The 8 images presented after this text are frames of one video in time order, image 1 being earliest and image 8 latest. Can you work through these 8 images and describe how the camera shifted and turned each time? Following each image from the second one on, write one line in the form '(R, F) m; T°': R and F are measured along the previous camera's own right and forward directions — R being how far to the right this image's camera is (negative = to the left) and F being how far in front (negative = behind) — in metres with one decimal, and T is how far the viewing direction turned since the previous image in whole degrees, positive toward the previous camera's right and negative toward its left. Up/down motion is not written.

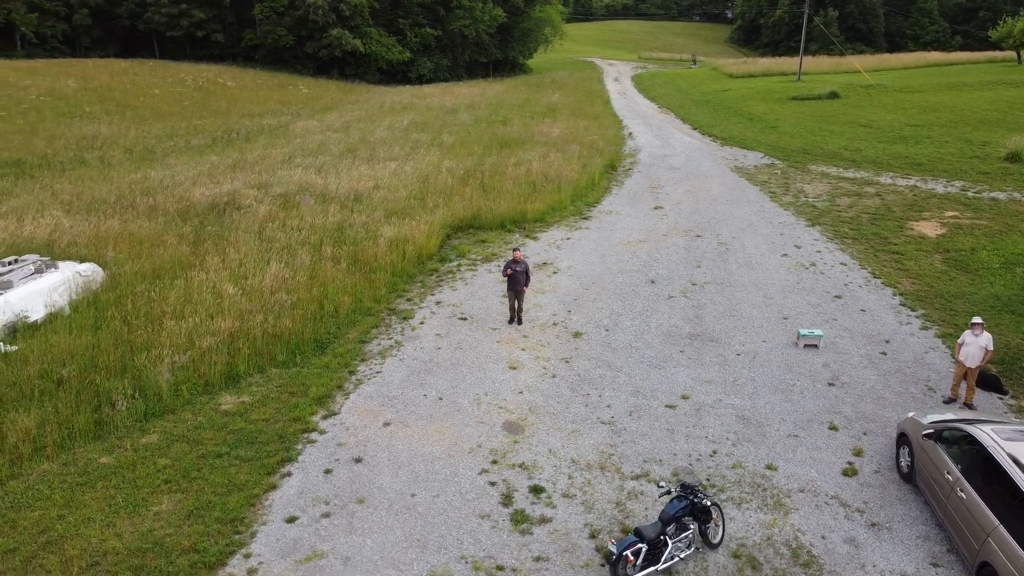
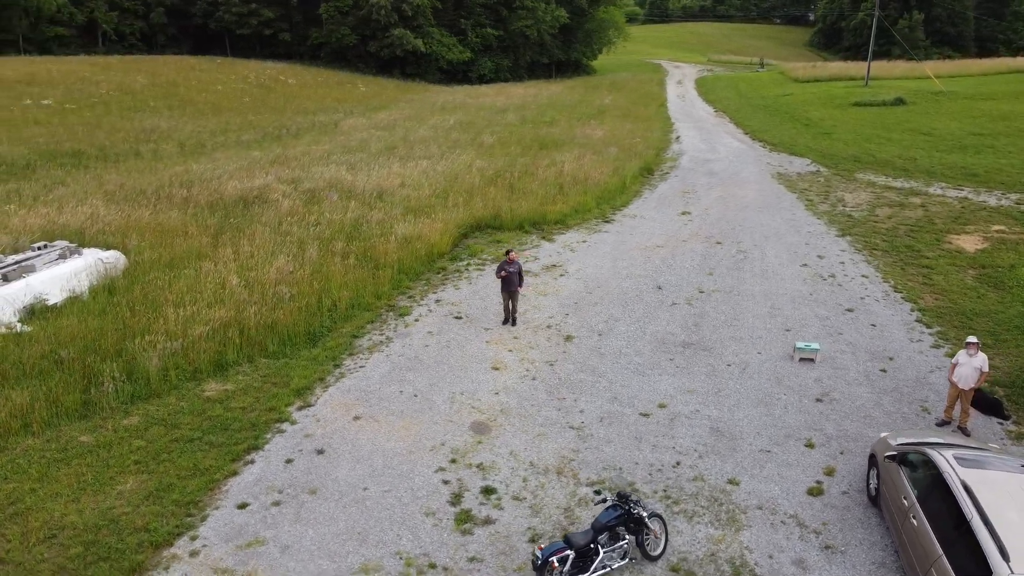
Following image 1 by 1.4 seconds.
(+1.0, 0.0) m; -5°
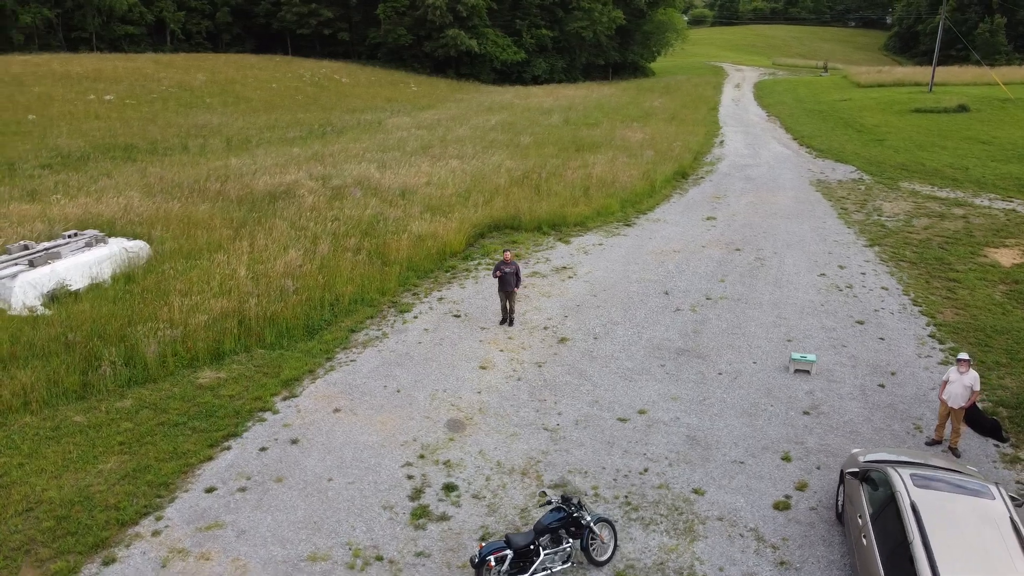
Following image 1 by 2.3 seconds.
(+0.9, 0.0) m; -5°
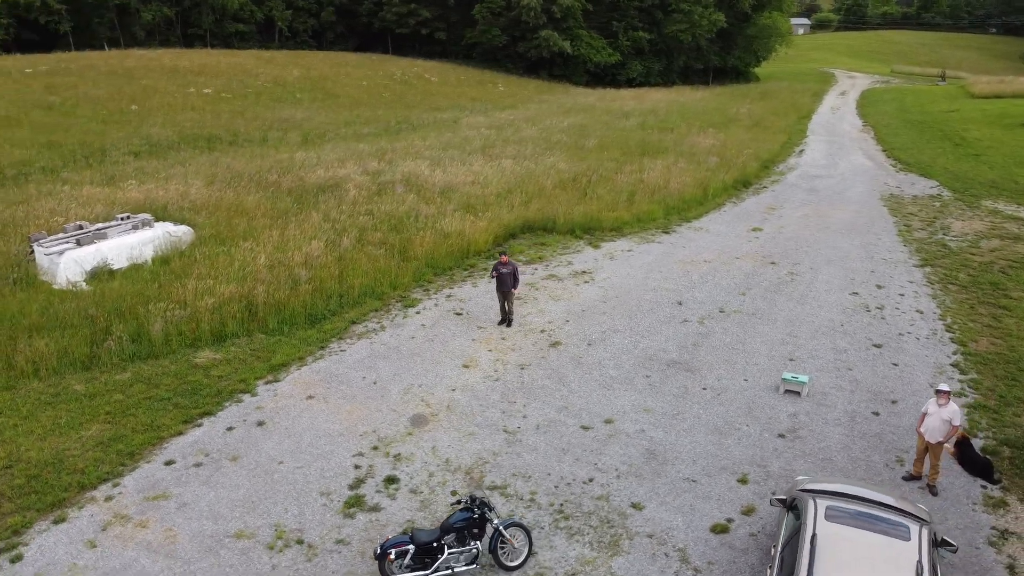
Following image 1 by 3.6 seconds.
(+1.5, +0.1) m; -8°
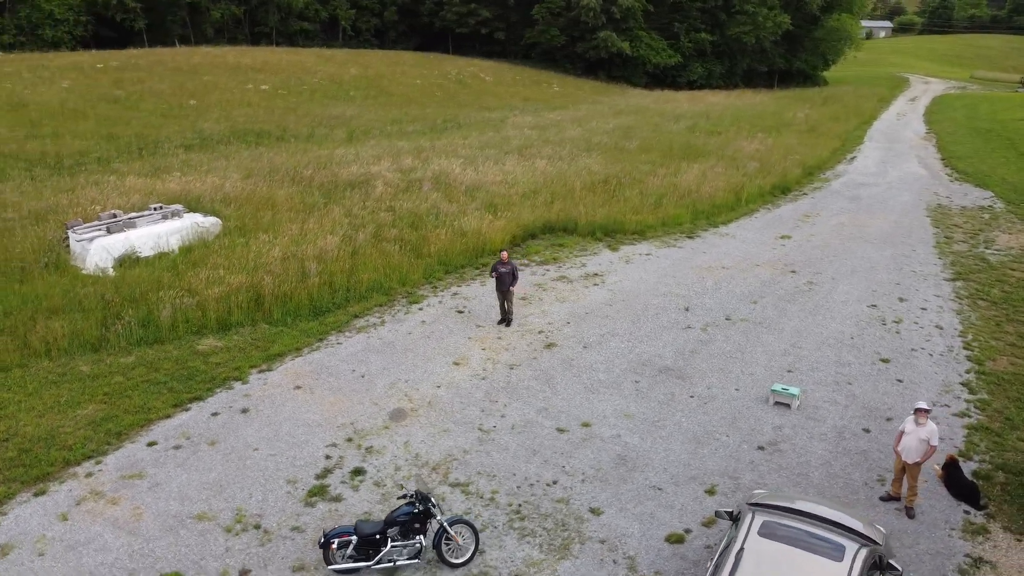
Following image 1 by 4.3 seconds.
(+0.9, 0.0) m; -5°
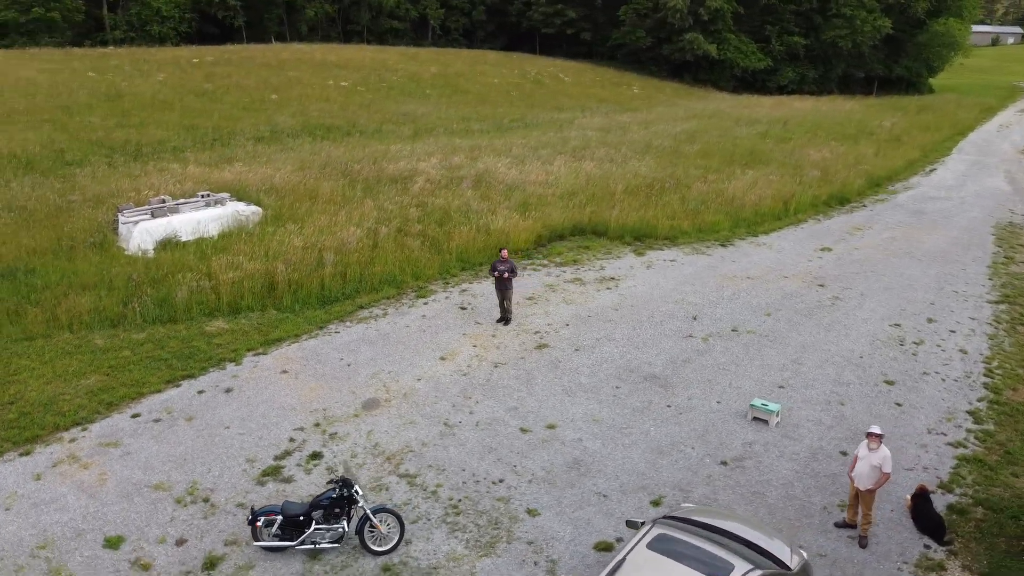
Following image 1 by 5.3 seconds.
(+1.3, 0.0) m; -7°
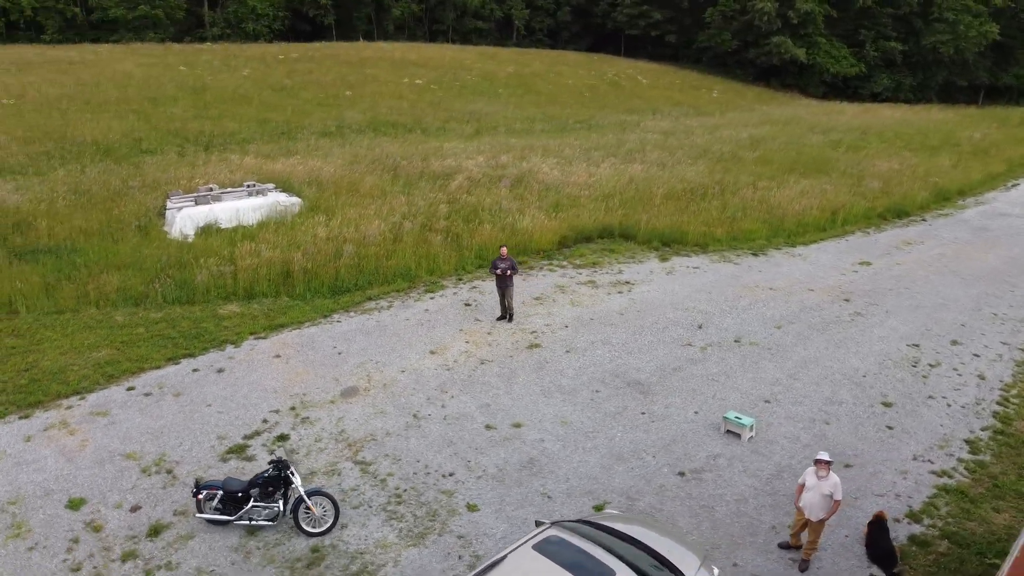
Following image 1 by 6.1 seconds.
(+1.3, 0.0) m; -7°
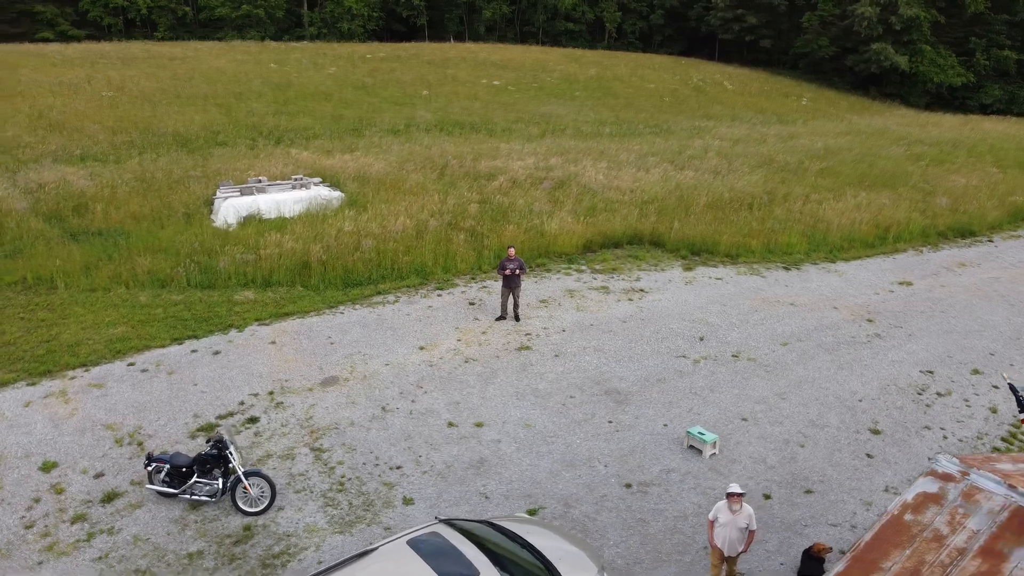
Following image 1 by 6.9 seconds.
(+1.4, +0.1) m; -7°
